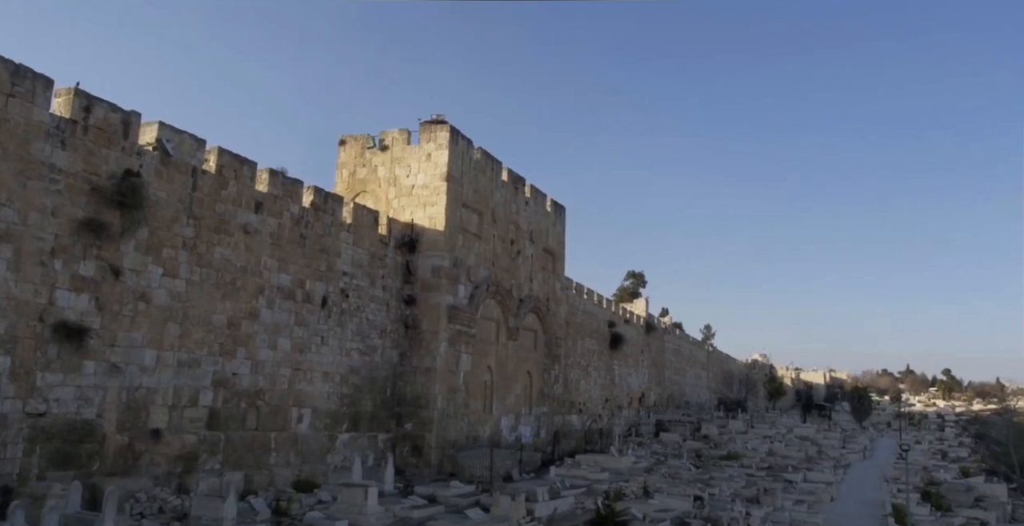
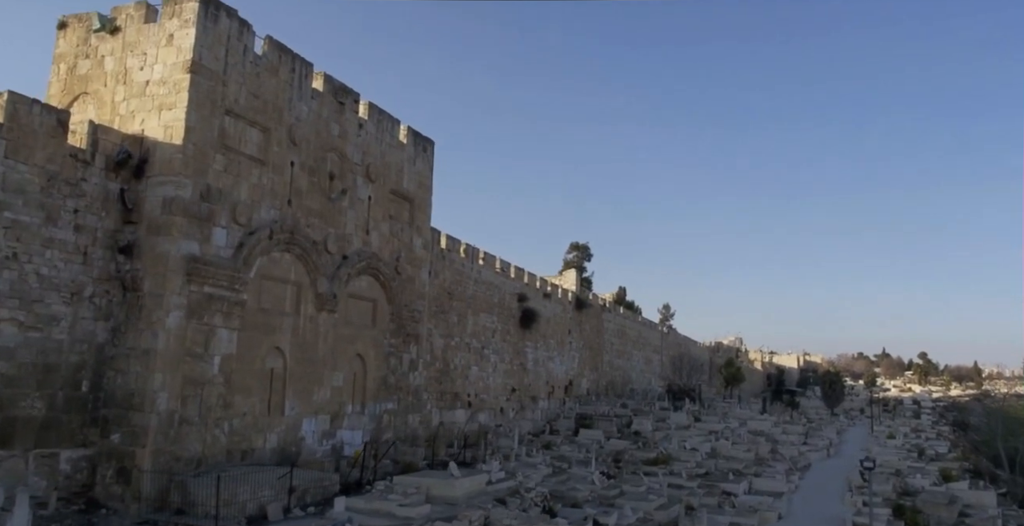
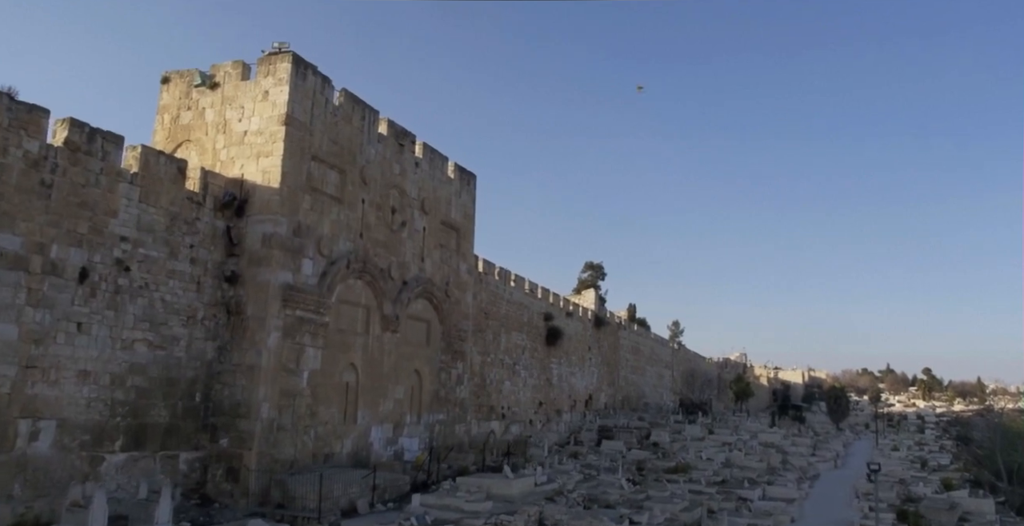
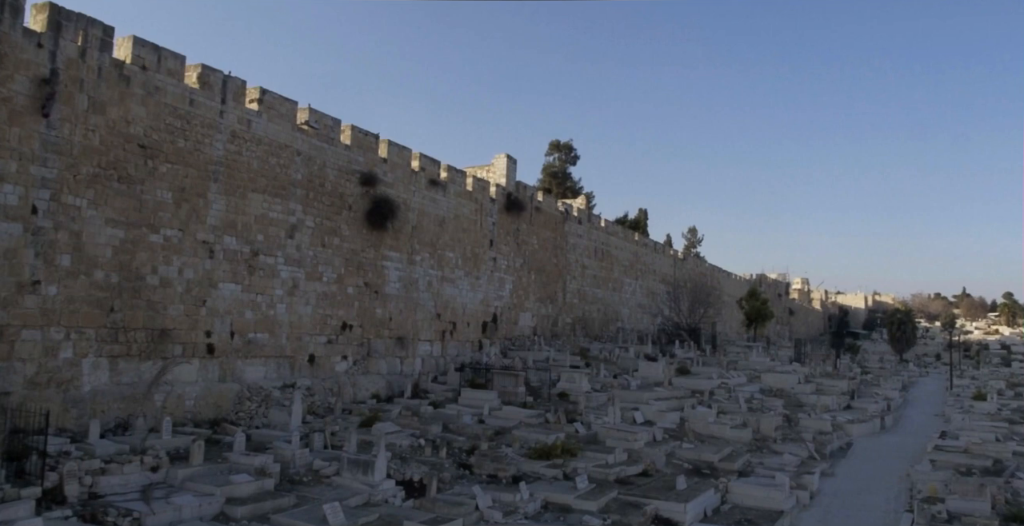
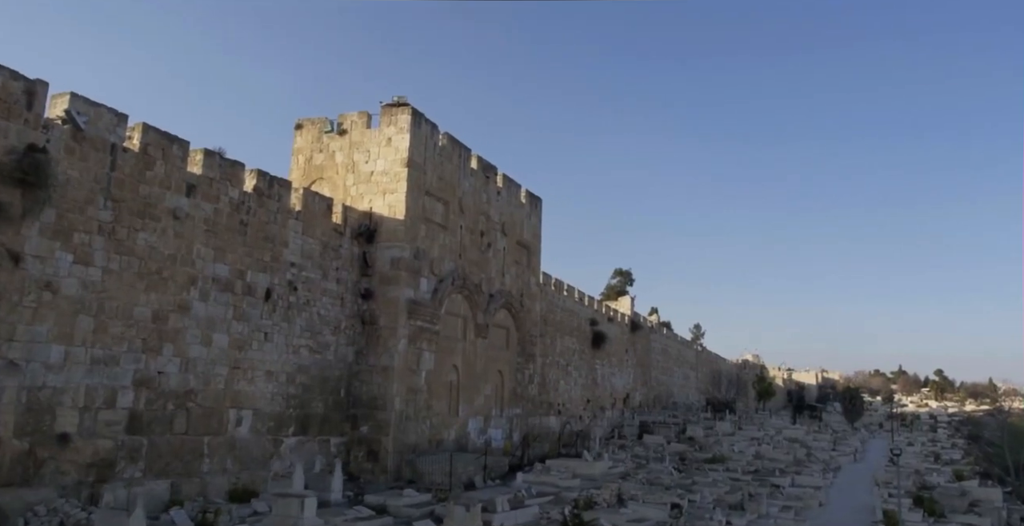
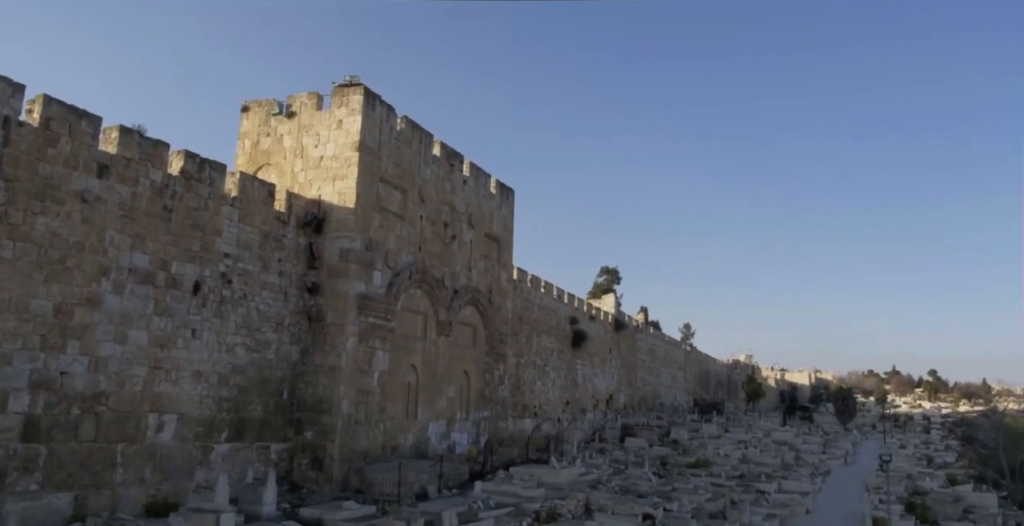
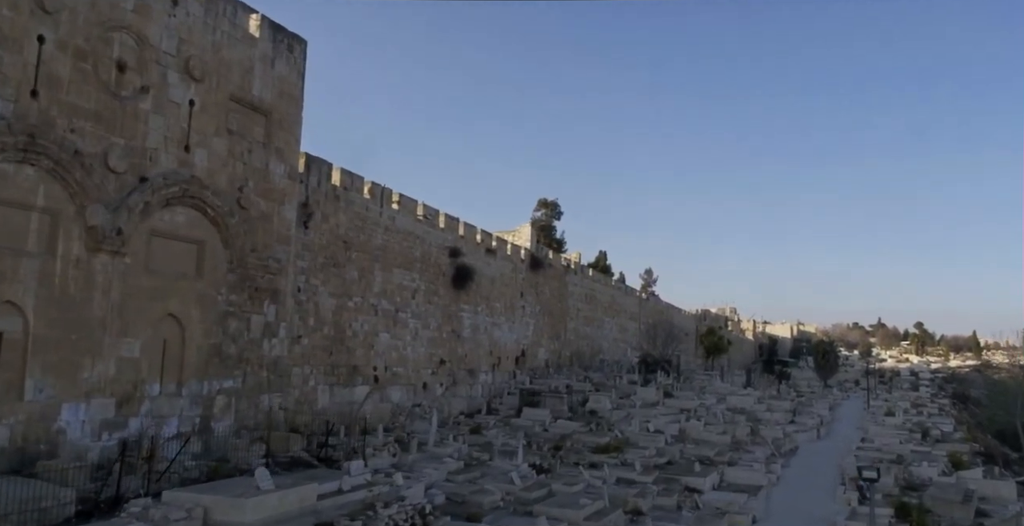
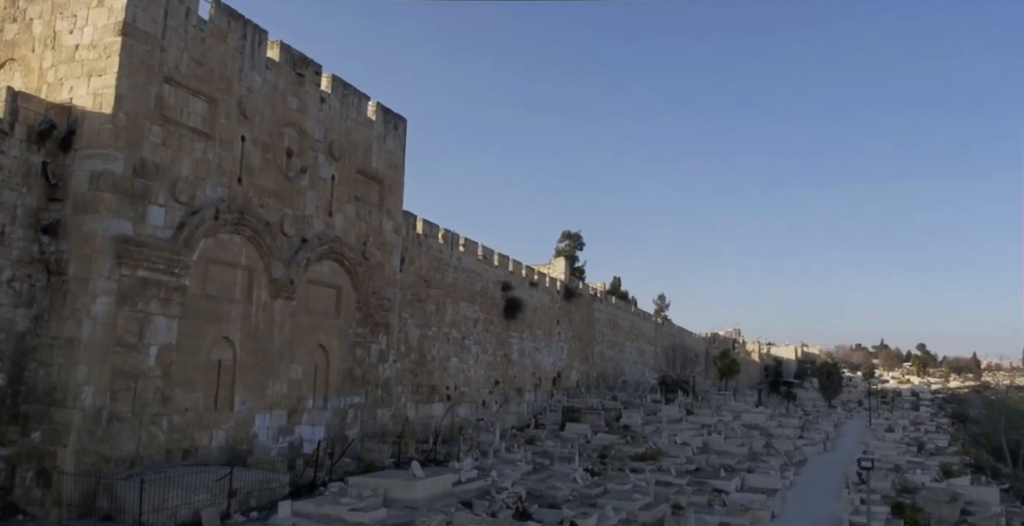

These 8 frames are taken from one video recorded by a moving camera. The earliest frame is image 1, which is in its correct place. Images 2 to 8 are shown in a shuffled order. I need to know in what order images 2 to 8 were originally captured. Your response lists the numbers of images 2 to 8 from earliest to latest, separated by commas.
5, 6, 3, 2, 8, 7, 4
